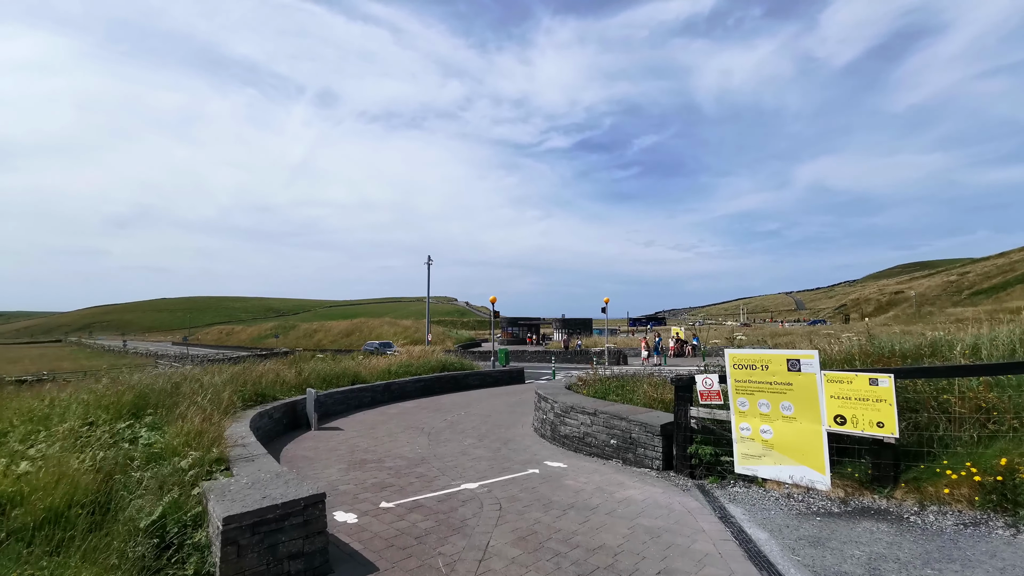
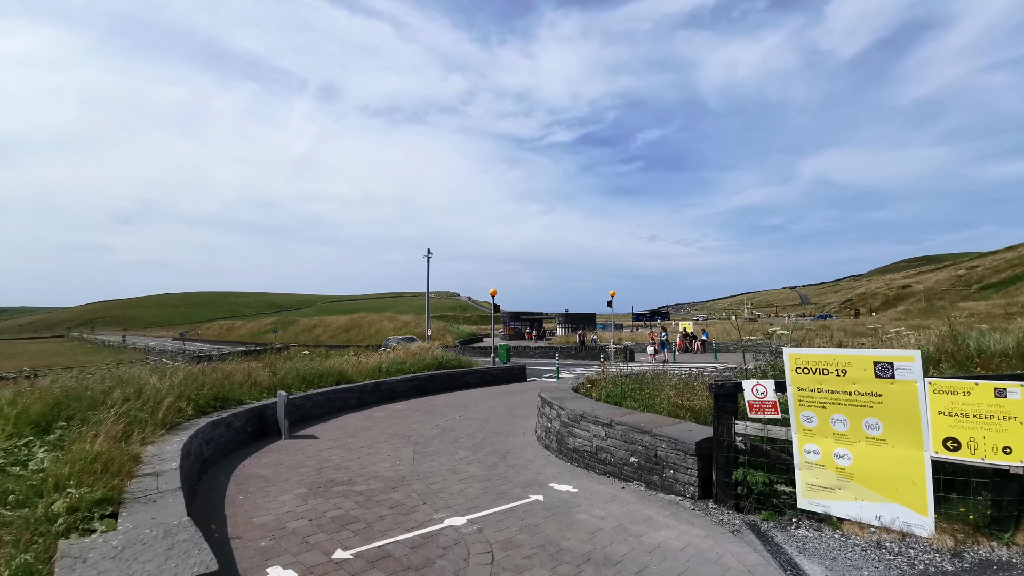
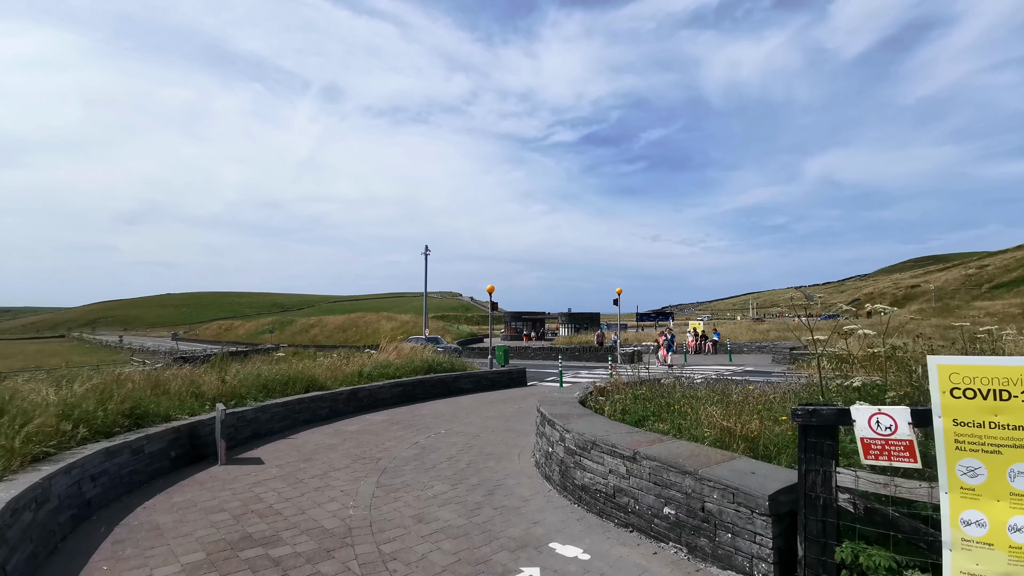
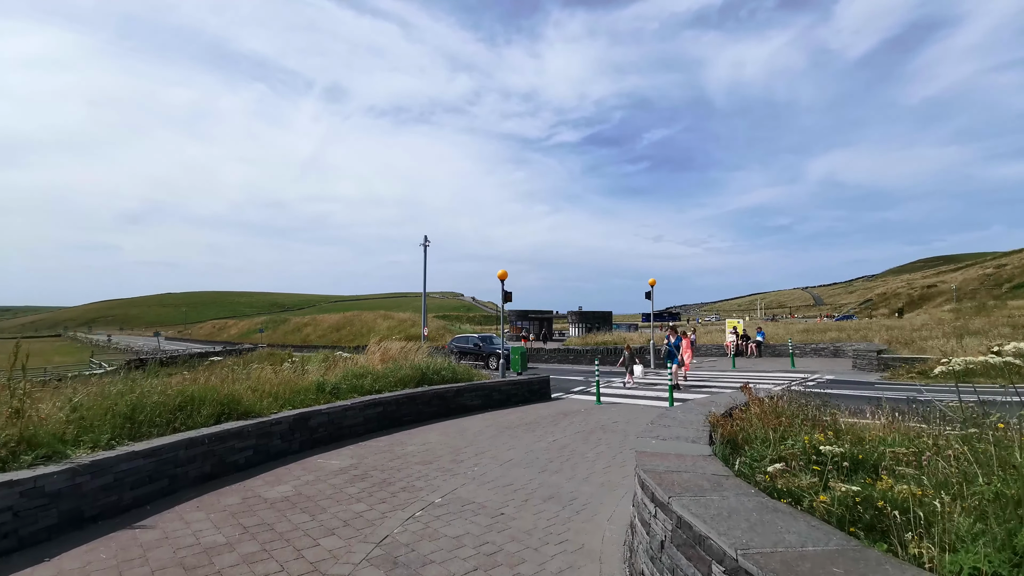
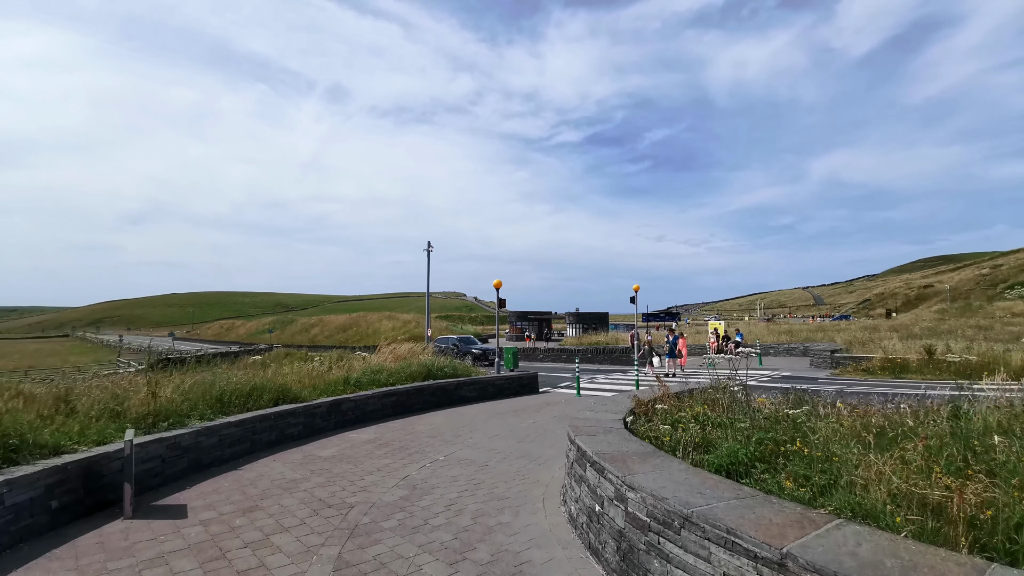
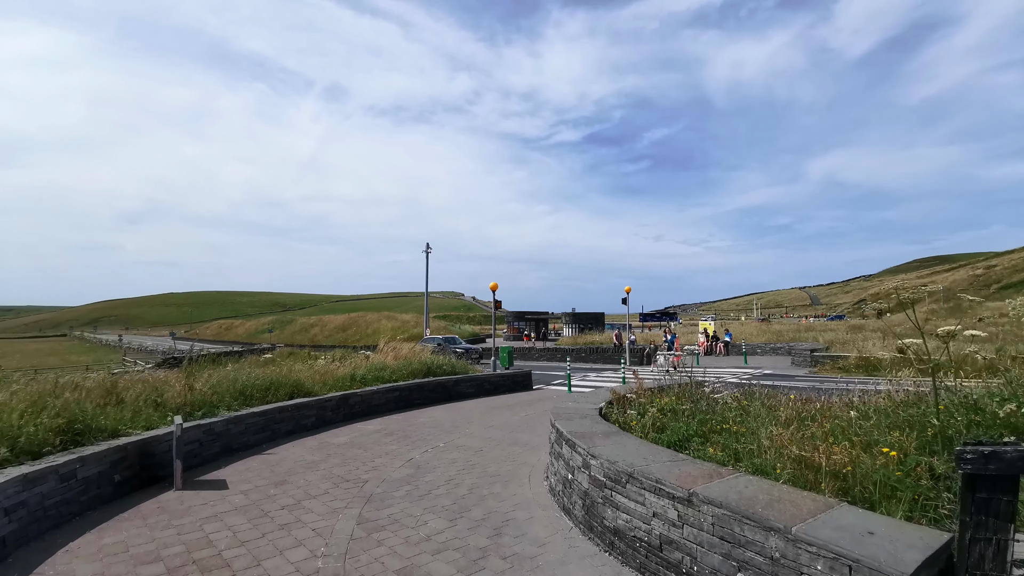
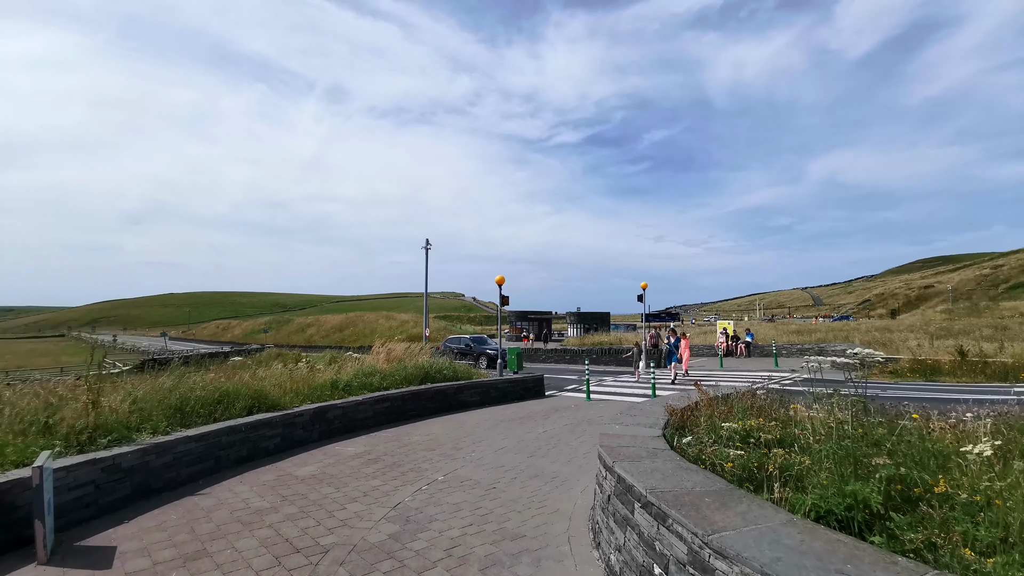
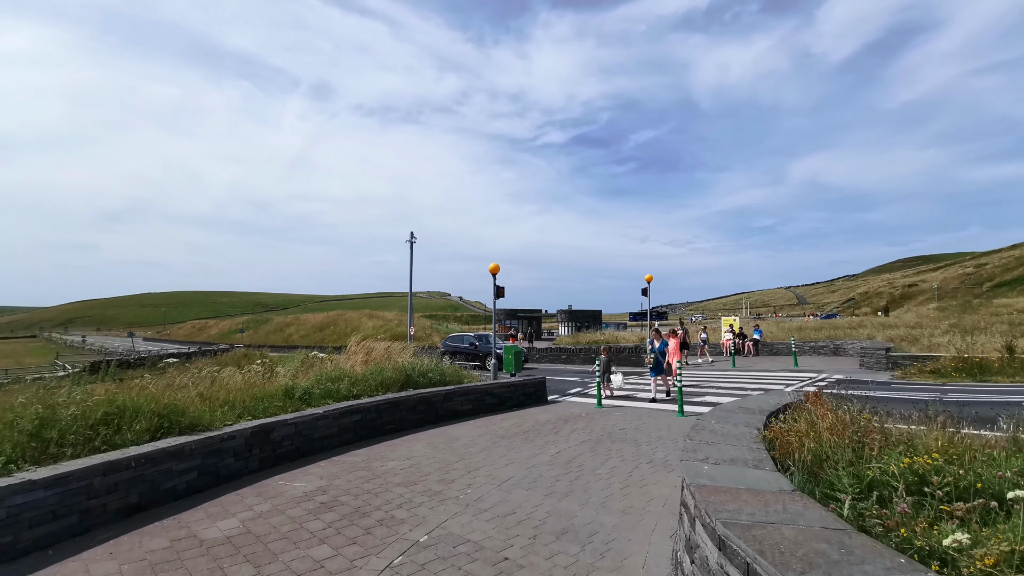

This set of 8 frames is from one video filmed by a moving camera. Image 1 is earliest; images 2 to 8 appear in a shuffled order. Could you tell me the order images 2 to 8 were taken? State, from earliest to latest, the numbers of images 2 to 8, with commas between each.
2, 3, 6, 5, 7, 4, 8
